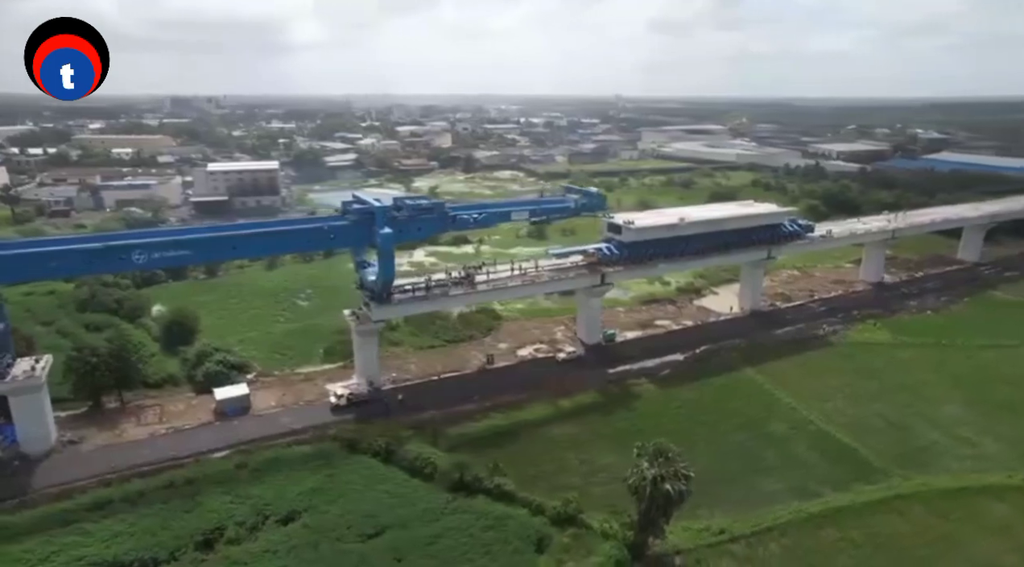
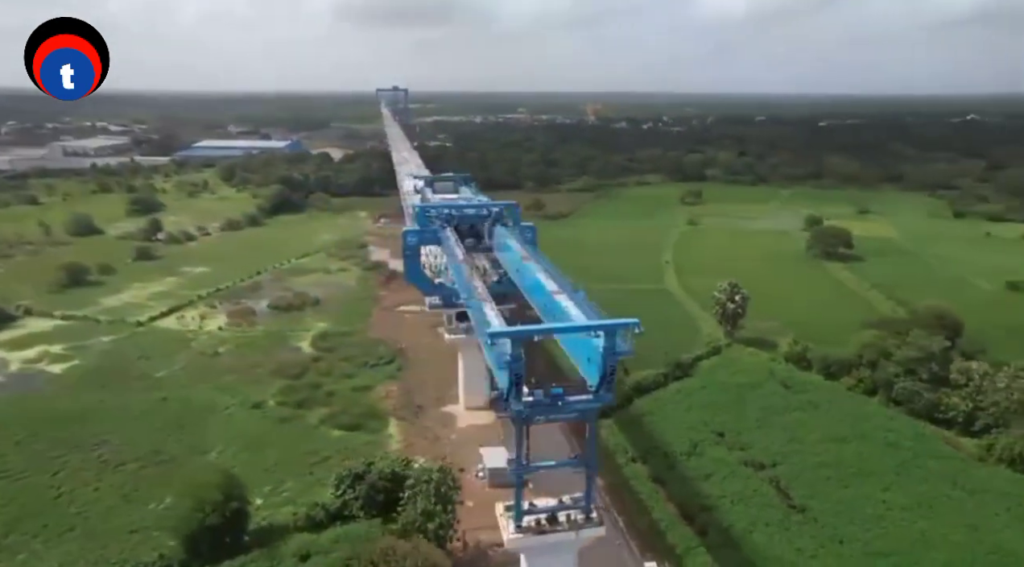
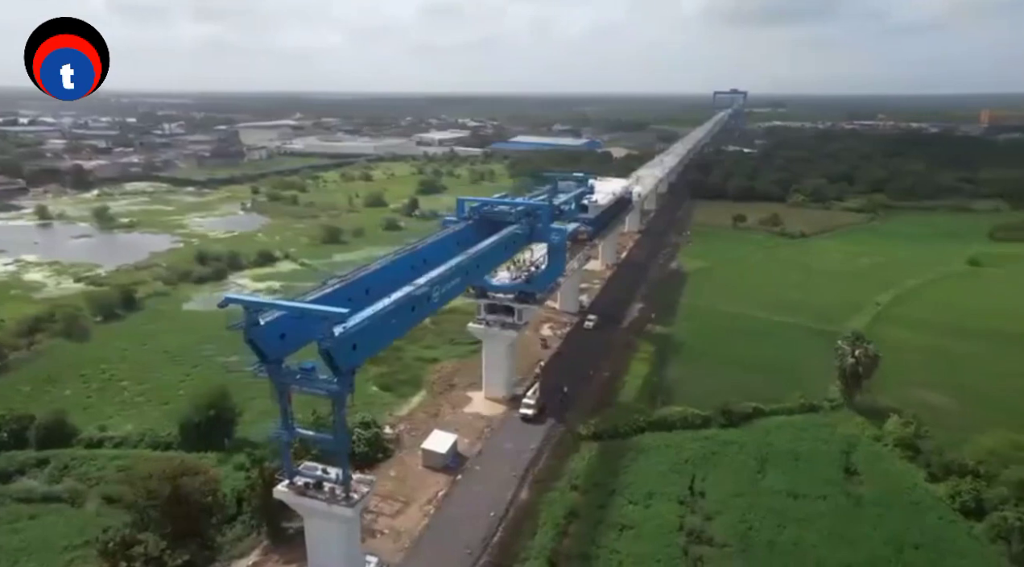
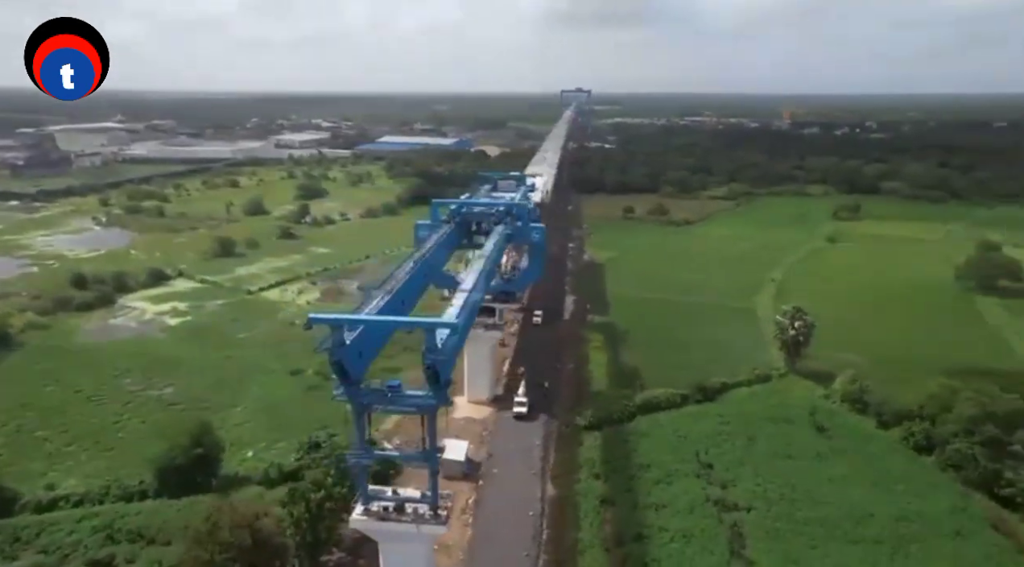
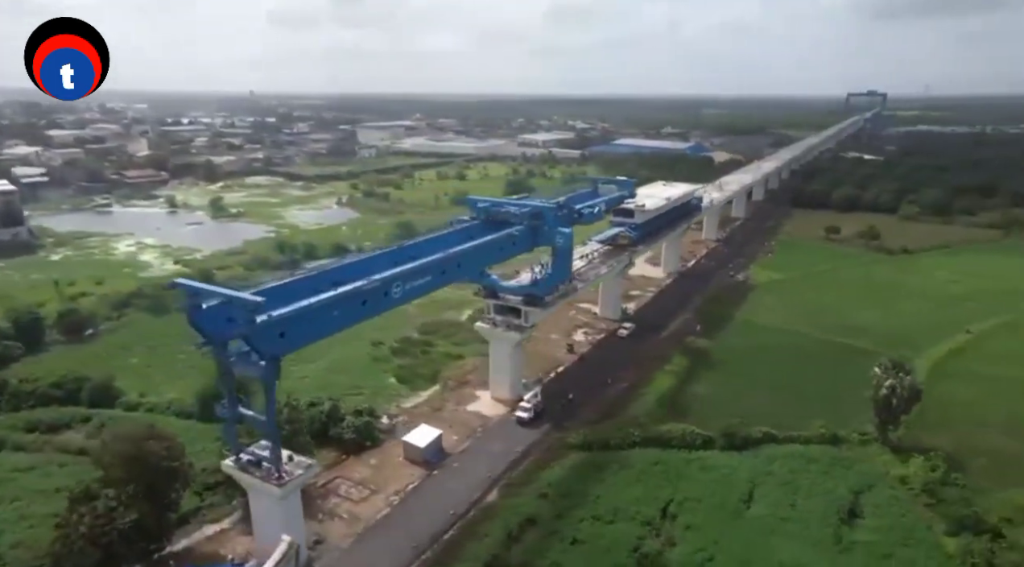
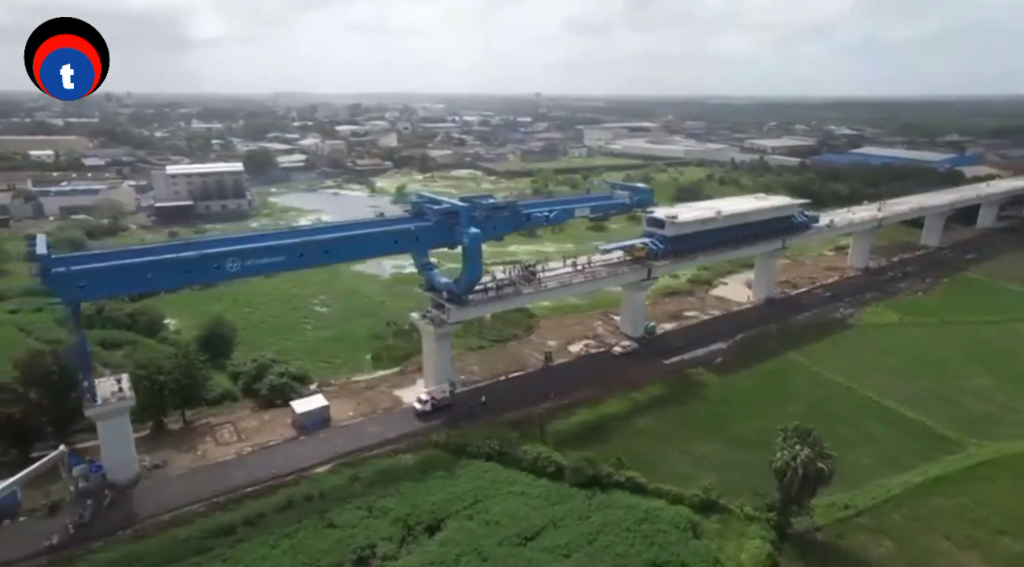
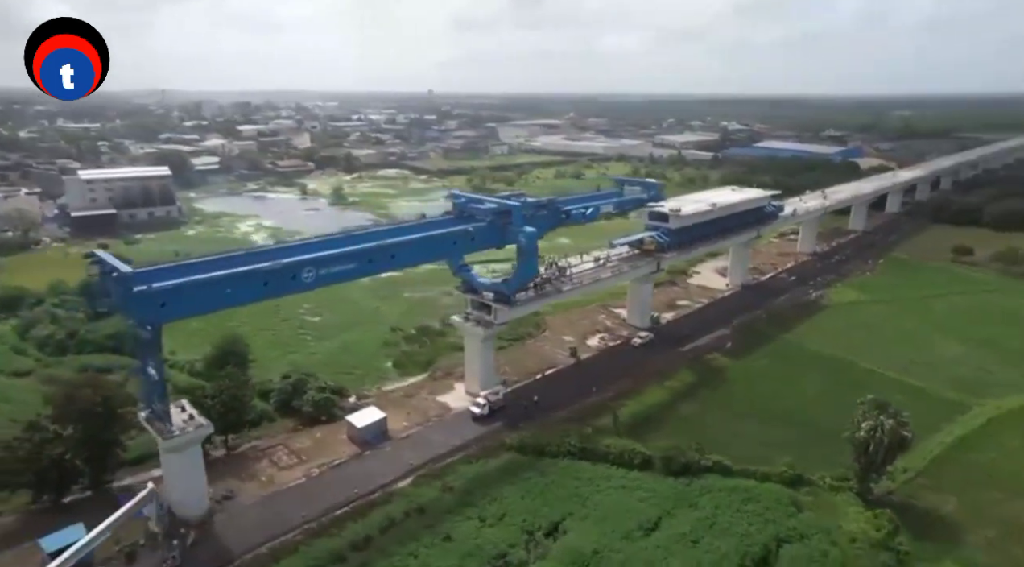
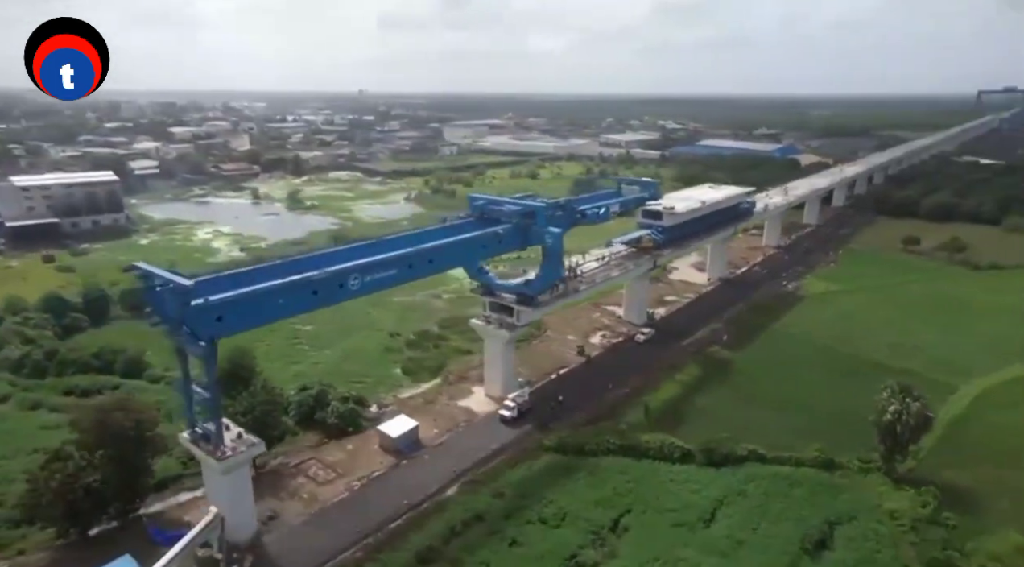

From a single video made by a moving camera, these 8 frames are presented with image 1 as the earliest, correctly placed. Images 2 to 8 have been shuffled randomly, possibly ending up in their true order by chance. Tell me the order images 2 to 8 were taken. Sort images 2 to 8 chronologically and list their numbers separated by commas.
6, 7, 8, 5, 3, 4, 2
